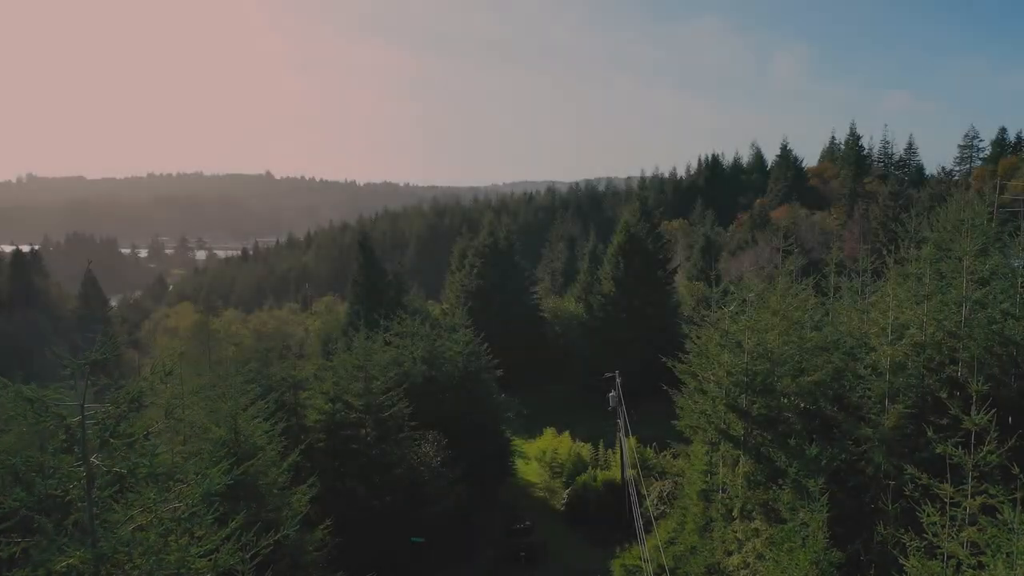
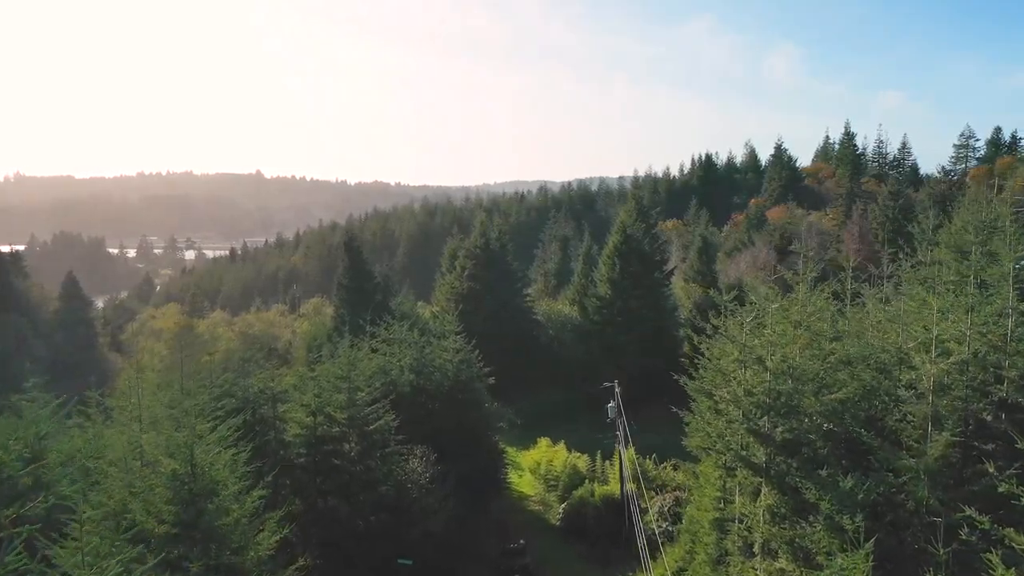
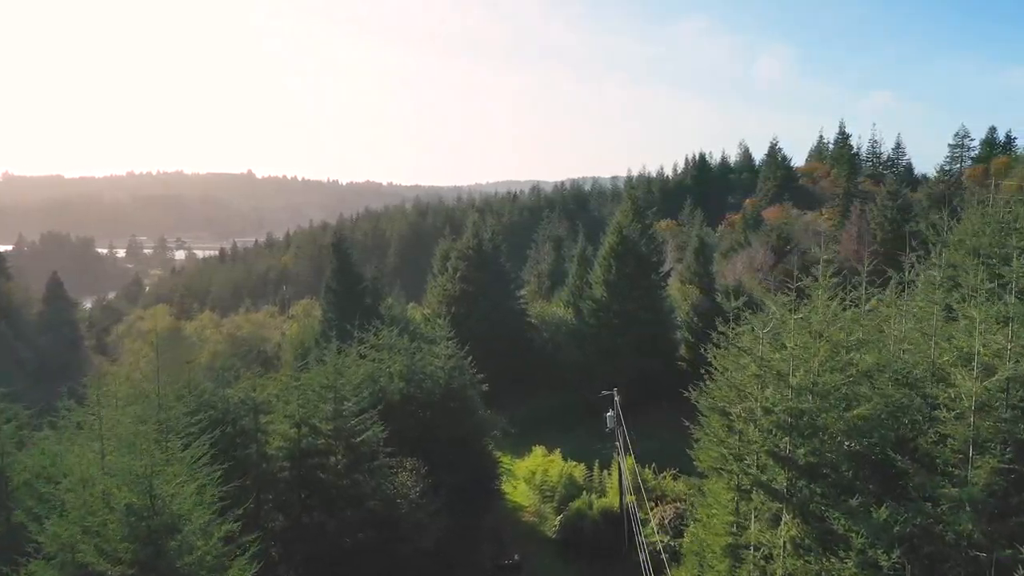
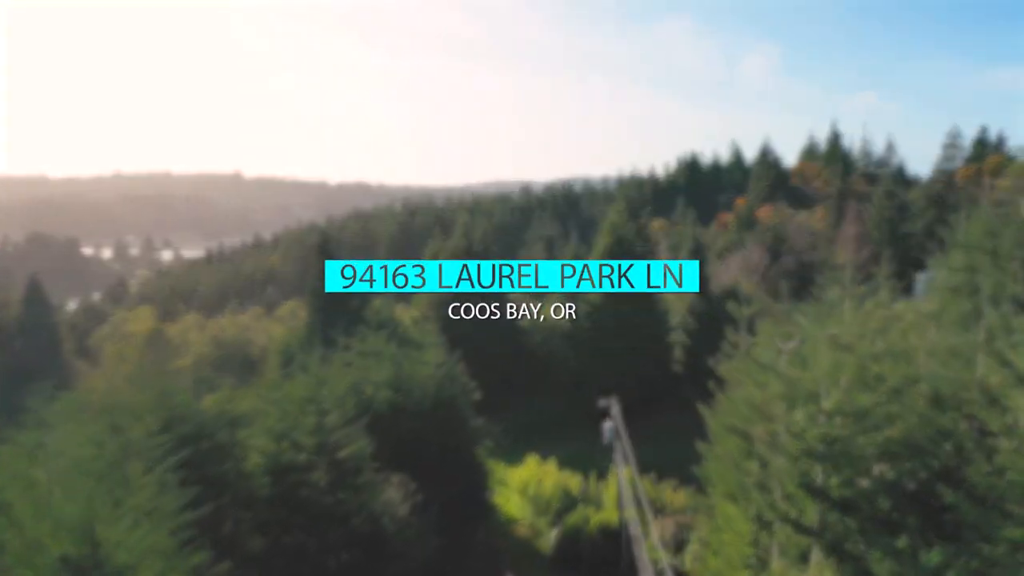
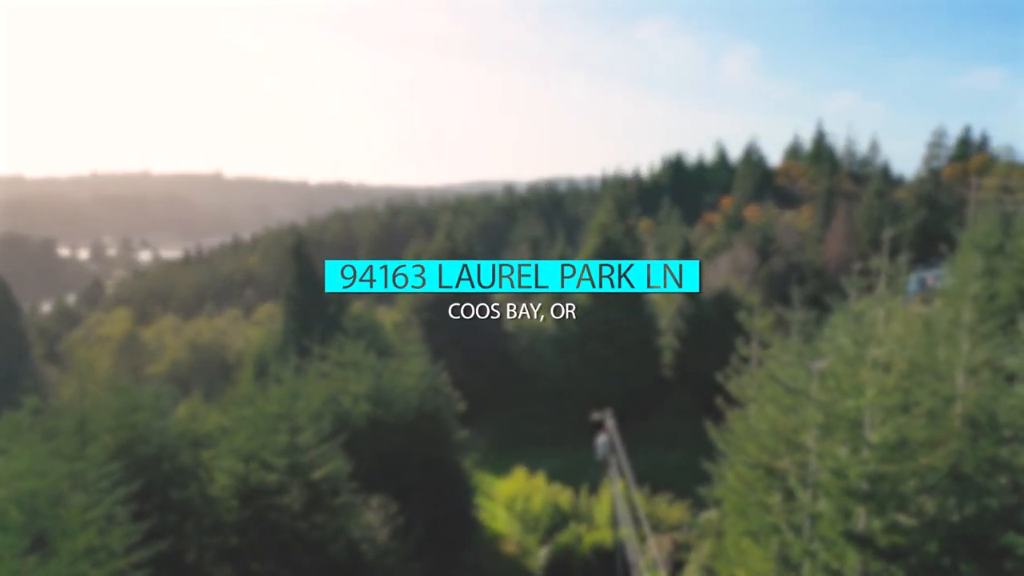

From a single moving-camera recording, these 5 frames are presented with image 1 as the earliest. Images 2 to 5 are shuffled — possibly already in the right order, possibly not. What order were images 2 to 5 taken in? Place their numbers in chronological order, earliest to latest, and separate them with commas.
2, 3, 4, 5
